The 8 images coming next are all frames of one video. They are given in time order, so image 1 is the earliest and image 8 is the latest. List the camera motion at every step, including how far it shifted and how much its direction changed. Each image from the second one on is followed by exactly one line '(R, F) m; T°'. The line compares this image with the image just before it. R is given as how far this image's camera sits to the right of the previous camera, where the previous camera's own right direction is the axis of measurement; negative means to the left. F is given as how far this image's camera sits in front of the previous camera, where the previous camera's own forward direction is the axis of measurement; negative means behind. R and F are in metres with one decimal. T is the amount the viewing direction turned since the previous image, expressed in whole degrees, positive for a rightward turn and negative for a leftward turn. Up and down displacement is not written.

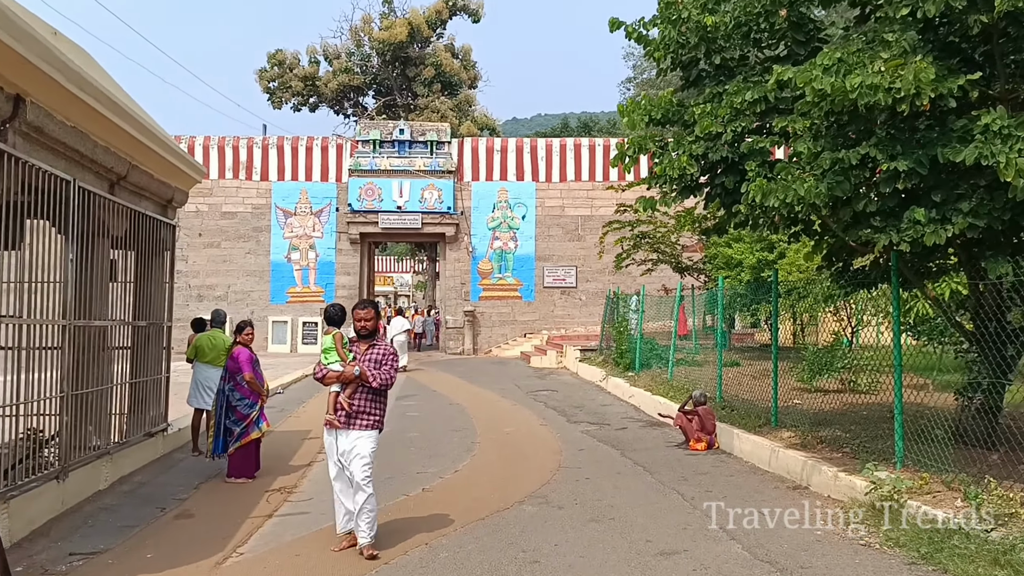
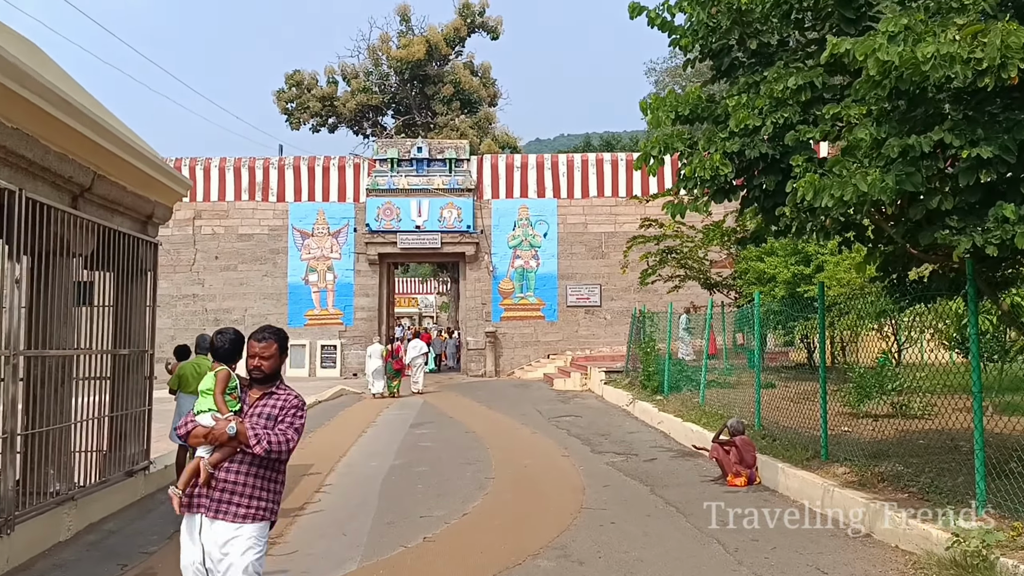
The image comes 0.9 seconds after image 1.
(+0.1, +0.8) m; -2°
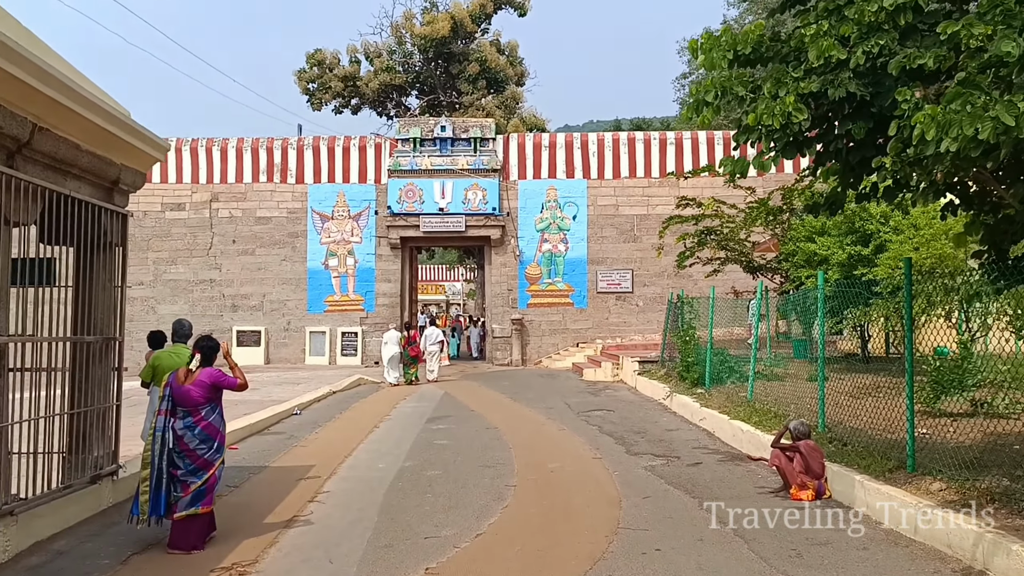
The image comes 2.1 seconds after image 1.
(0.0, +1.1) m; -2°
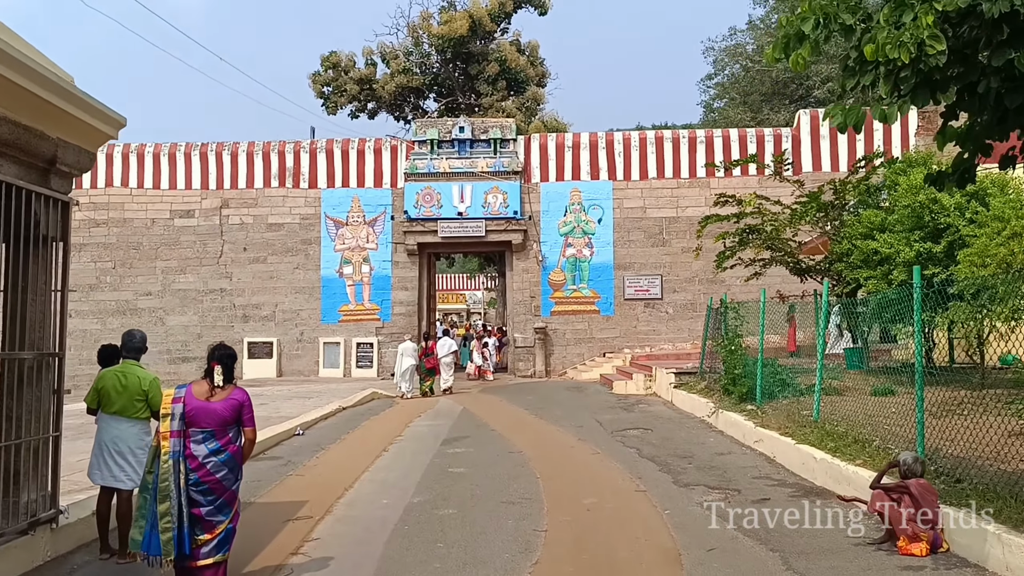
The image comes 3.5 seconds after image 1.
(-0.1, +1.3) m; -1°
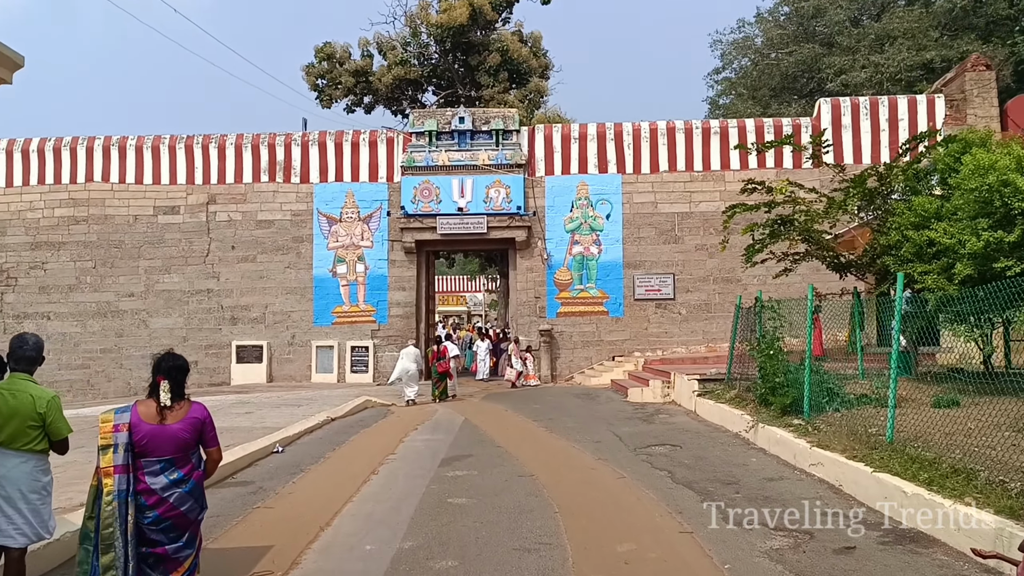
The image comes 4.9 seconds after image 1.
(-0.1, +1.4) m; 0°
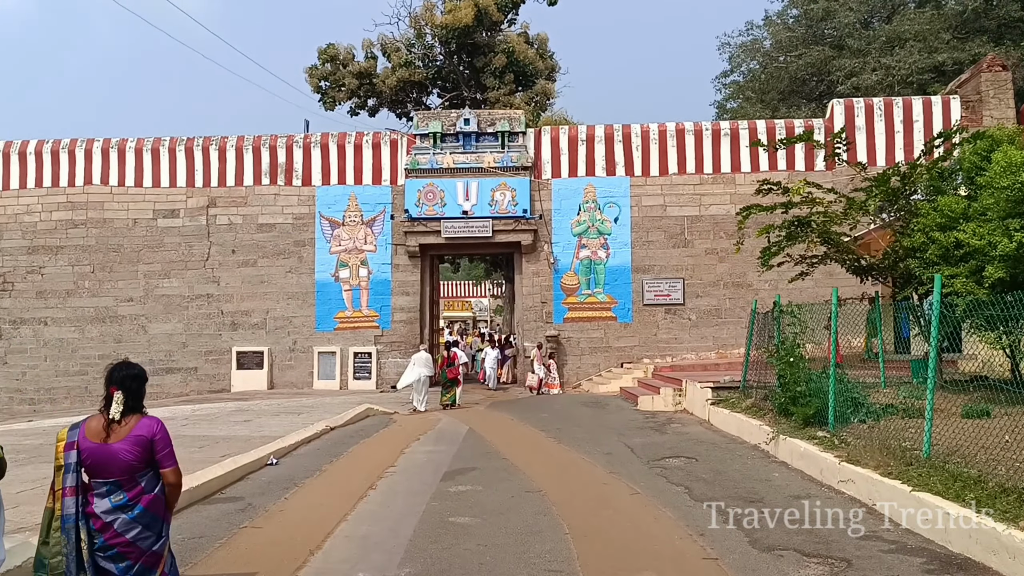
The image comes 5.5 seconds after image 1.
(0.0, +0.5) m; 0°
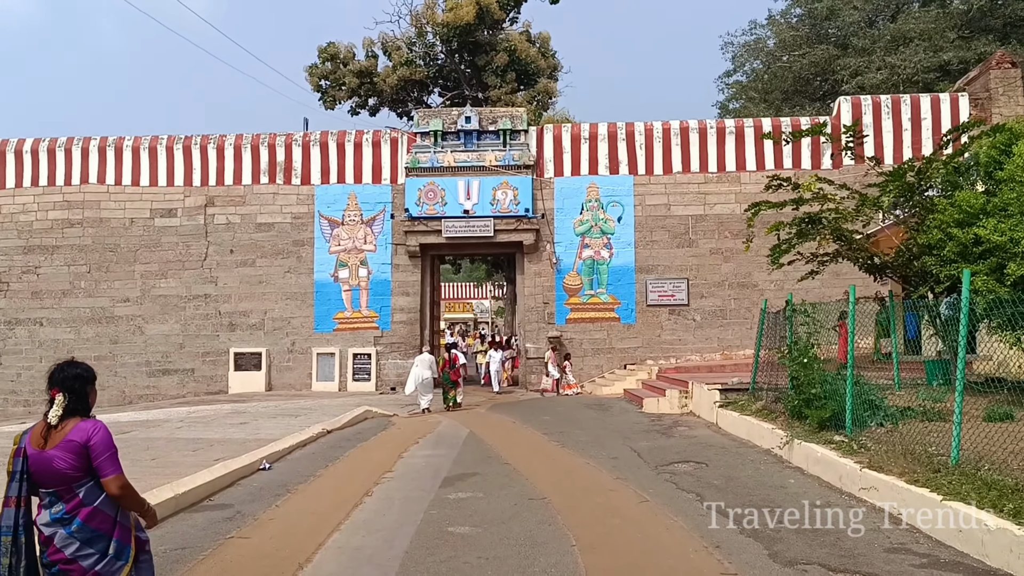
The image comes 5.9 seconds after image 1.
(0.0, +0.4) m; 0°
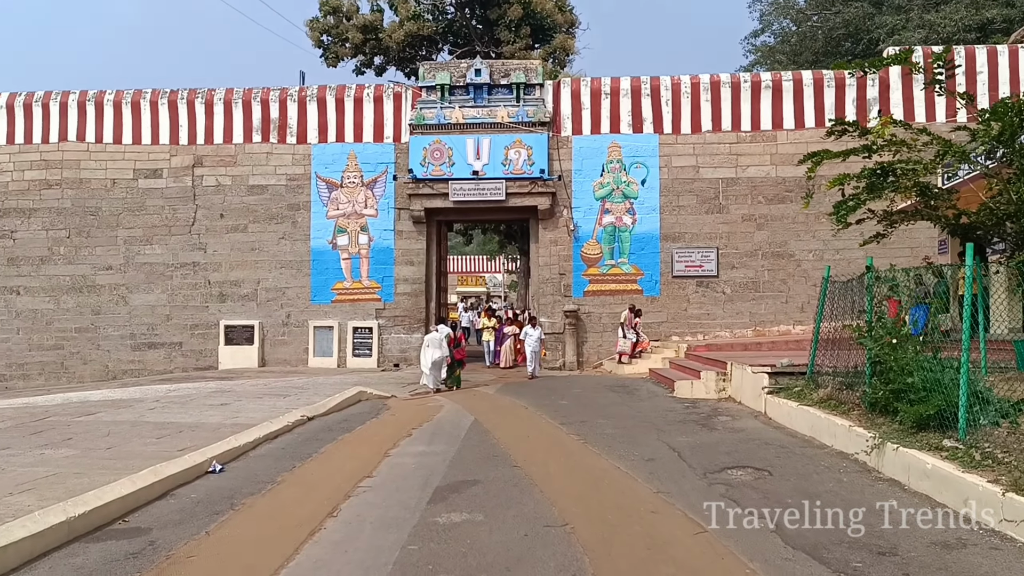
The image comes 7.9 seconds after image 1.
(0.0, +1.9) m; -1°
